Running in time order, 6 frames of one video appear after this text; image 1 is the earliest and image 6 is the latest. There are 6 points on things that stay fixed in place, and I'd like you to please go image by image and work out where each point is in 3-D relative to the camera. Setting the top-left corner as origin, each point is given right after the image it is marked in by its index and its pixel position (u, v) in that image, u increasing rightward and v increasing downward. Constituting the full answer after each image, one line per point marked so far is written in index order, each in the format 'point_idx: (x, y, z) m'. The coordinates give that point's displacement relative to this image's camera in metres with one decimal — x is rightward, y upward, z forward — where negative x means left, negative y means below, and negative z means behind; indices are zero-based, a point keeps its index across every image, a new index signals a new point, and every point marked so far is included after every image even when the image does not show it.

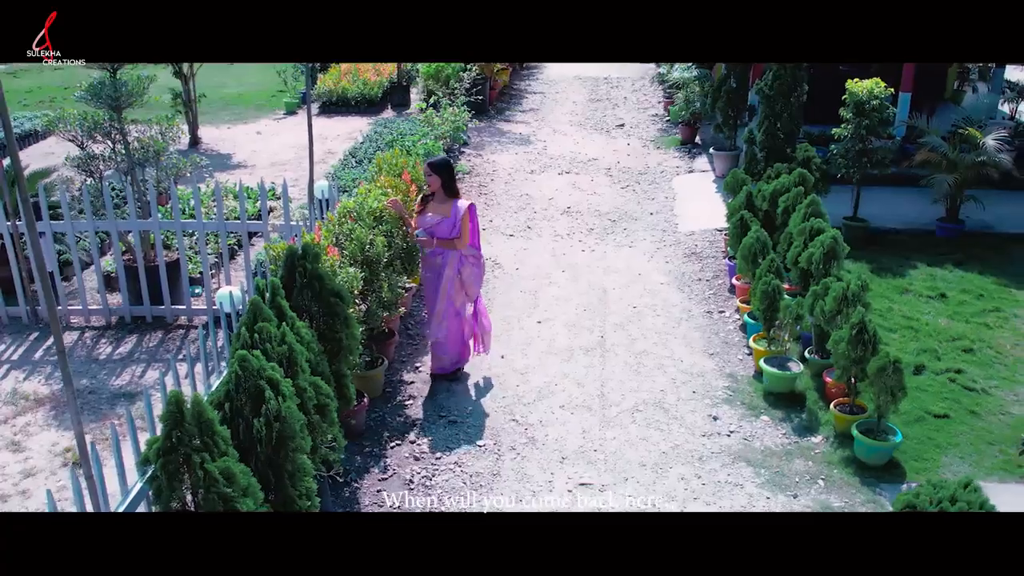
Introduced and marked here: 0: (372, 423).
0: (-0.8, -0.8, +5.7) m
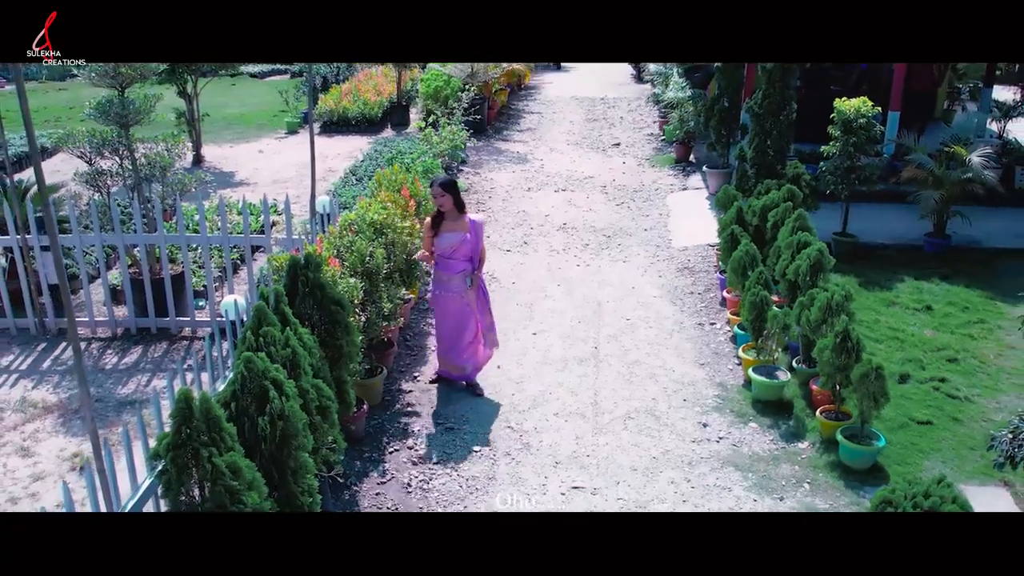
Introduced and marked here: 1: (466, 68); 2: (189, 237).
0: (-0.8, -0.8, +5.8) m
1: (-0.7, +3.2, +14.4) m
2: (-2.3, +0.4, +7.1) m
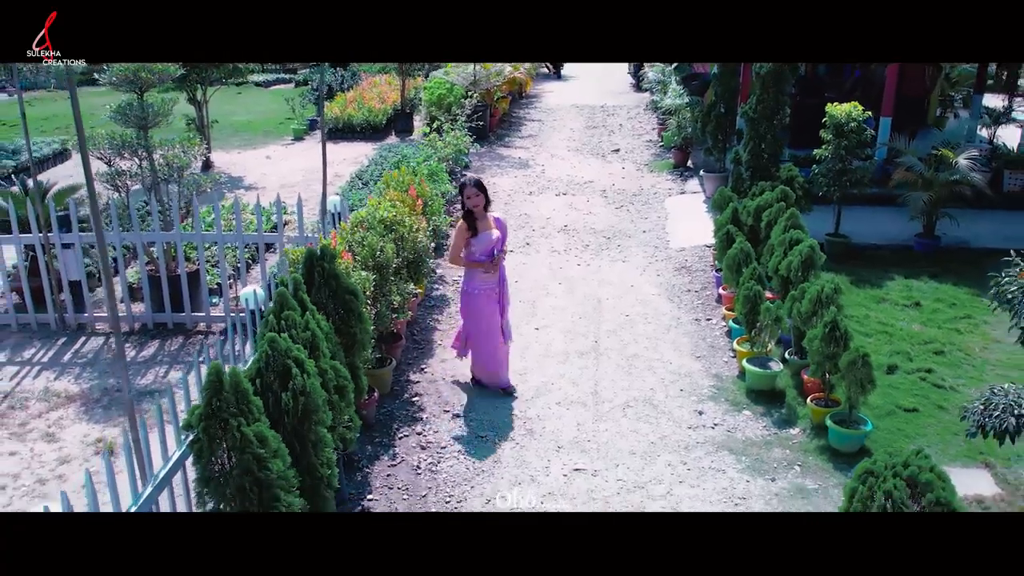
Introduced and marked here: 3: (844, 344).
0: (-0.8, -0.8, +6.1) m
1: (-0.6, +3.2, +14.7) m
2: (-2.3, +0.4, +7.3) m
3: (+1.9, -0.3, +5.7) m
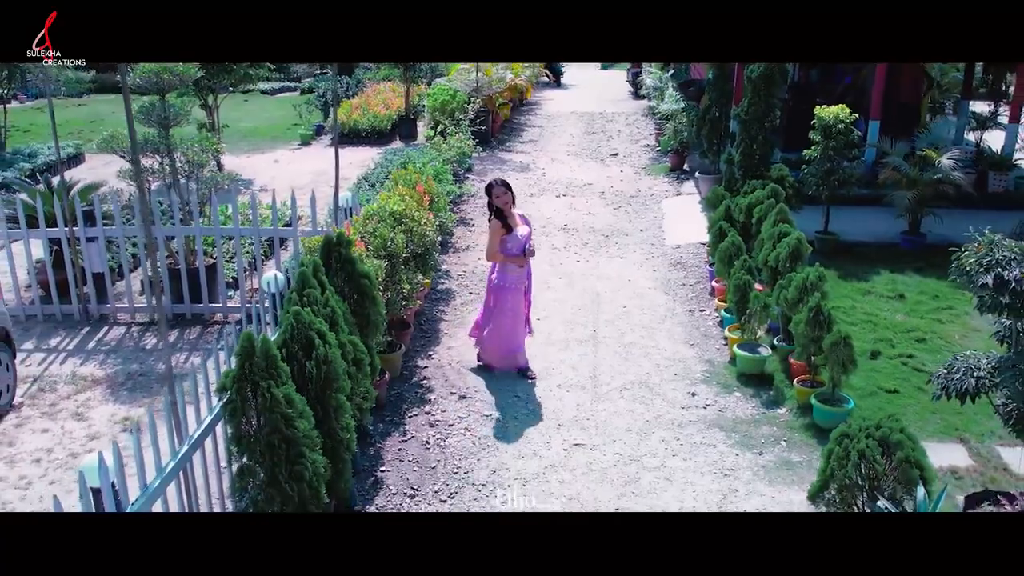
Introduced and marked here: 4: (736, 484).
0: (-0.8, -0.7, +6.4) m
1: (-0.6, +3.2, +15.1) m
2: (-2.3, +0.5, +7.7) m
3: (+2.0, -0.2, +6.0) m
4: (+1.3, -1.1, +5.5) m
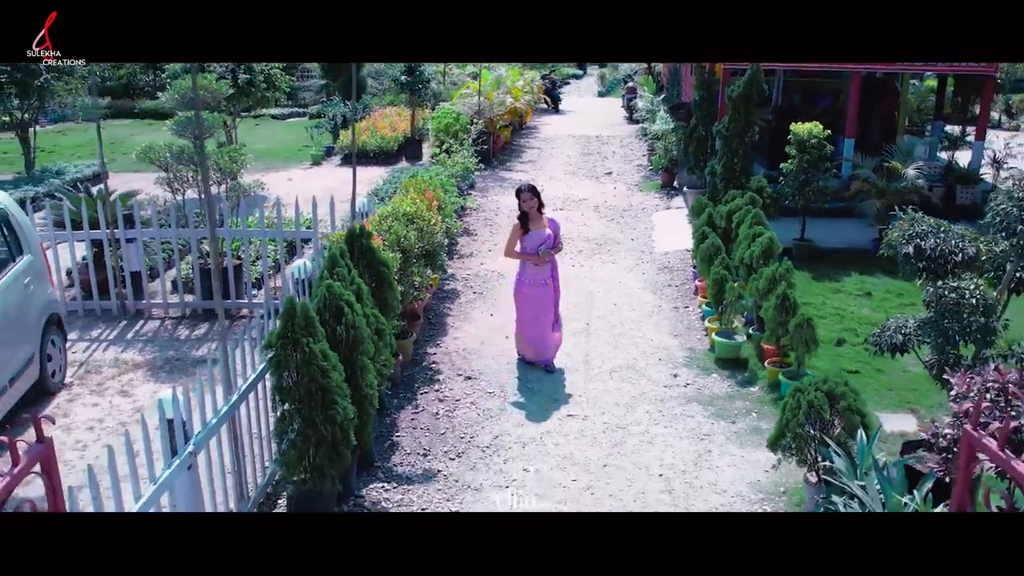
0: (-0.8, -0.7, +7.2) m
1: (-0.6, +3.0, +15.9) m
2: (-2.3, +0.5, +8.5) m
3: (+2.0, -0.2, +6.8) m
4: (+1.3, -1.0, +6.2) m
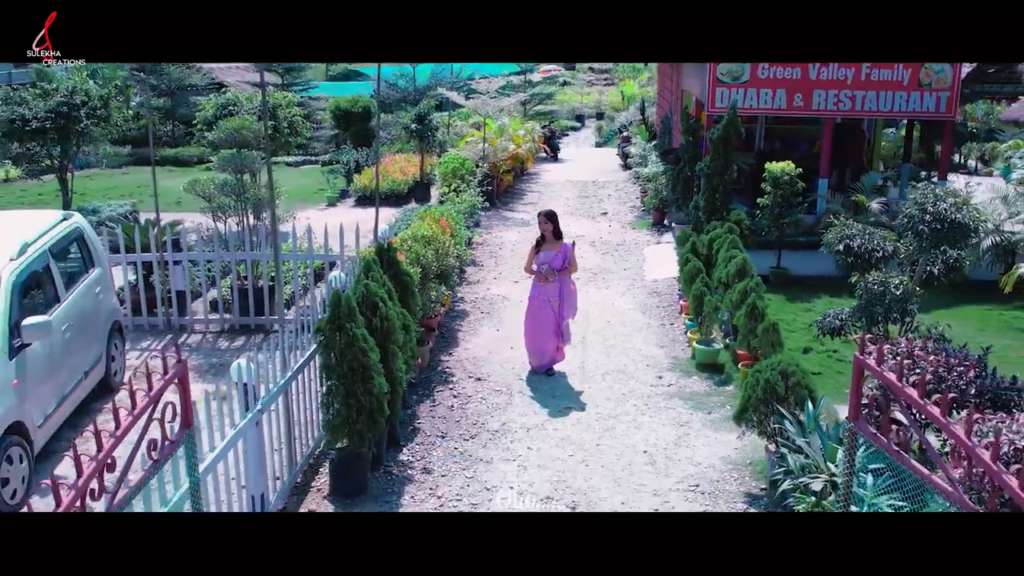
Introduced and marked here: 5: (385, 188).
0: (-0.7, -0.8, +8.2) m
1: (-0.6, +2.4, +17.1) m
2: (-2.2, +0.3, +9.5) m
3: (+2.0, -0.2, +7.8) m
4: (+1.3, -1.0, +7.2) m
5: (-2.2, +1.7, +16.8) m
